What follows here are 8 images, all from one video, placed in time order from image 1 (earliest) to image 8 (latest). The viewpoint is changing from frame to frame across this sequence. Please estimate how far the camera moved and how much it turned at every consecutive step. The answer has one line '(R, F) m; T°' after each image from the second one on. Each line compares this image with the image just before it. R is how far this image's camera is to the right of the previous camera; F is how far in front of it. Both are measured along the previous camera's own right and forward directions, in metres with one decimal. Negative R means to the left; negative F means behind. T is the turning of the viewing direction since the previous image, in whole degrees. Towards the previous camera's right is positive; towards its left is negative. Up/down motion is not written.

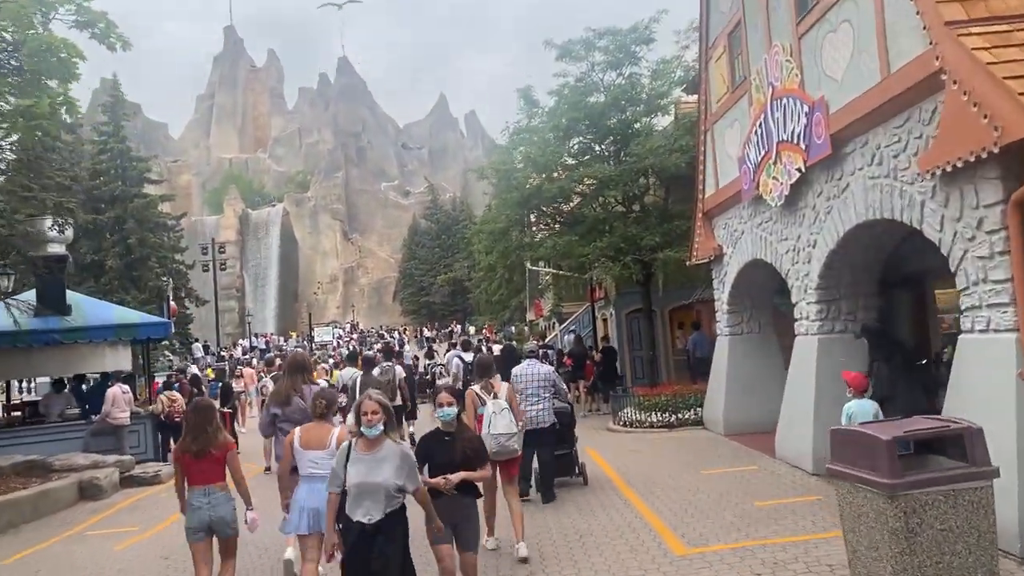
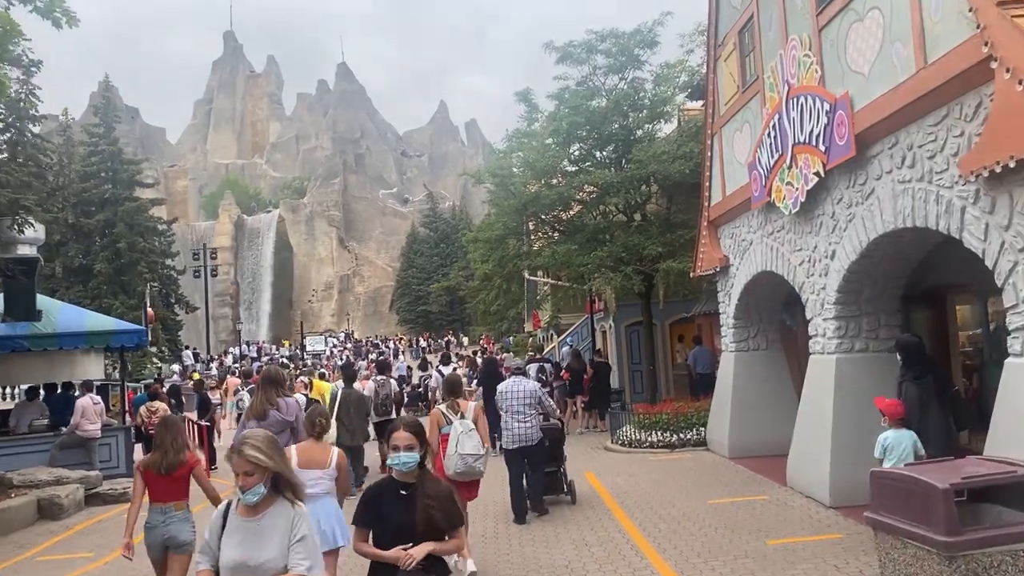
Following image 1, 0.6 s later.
(+0.1, +0.8) m; 0°
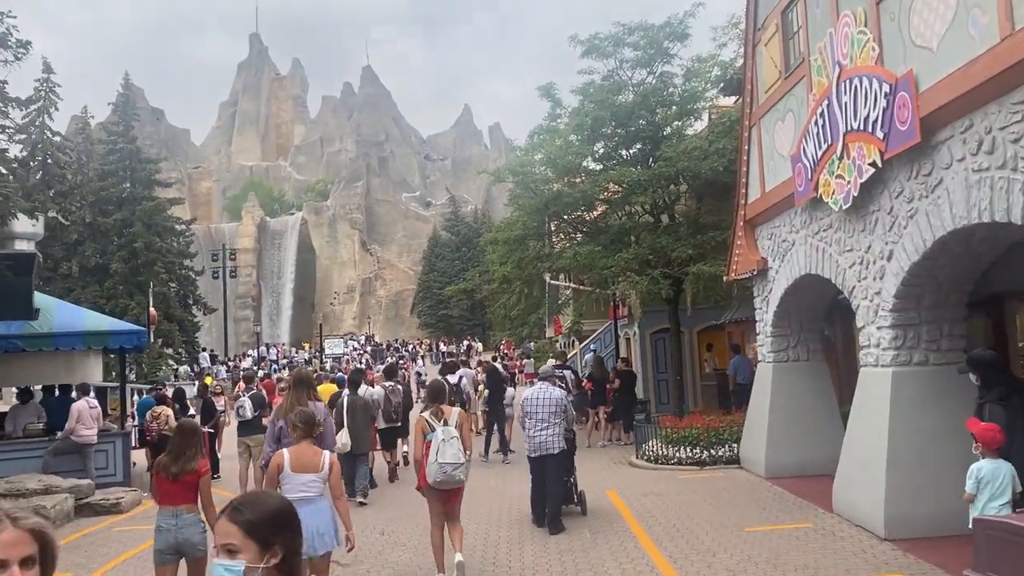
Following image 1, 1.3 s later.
(0.0, +0.9) m; -1°
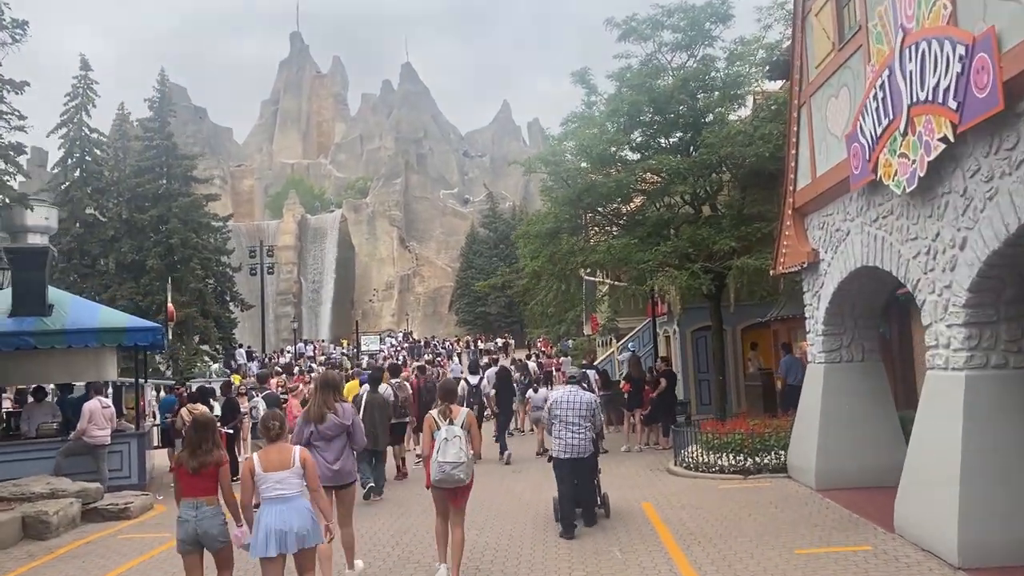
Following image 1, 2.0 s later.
(+0.2, +0.8) m; -3°
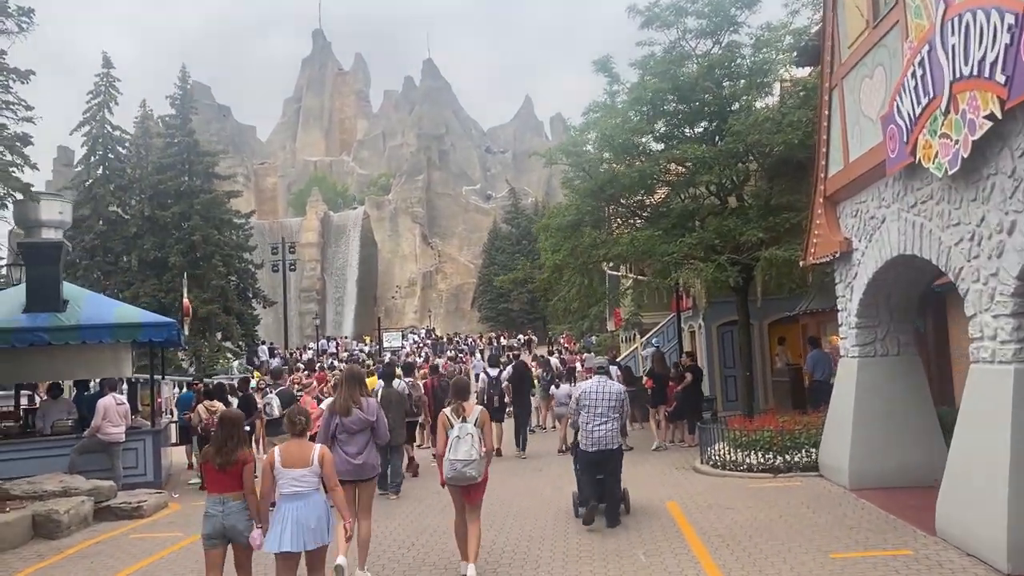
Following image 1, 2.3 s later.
(0.0, +0.4) m; -2°
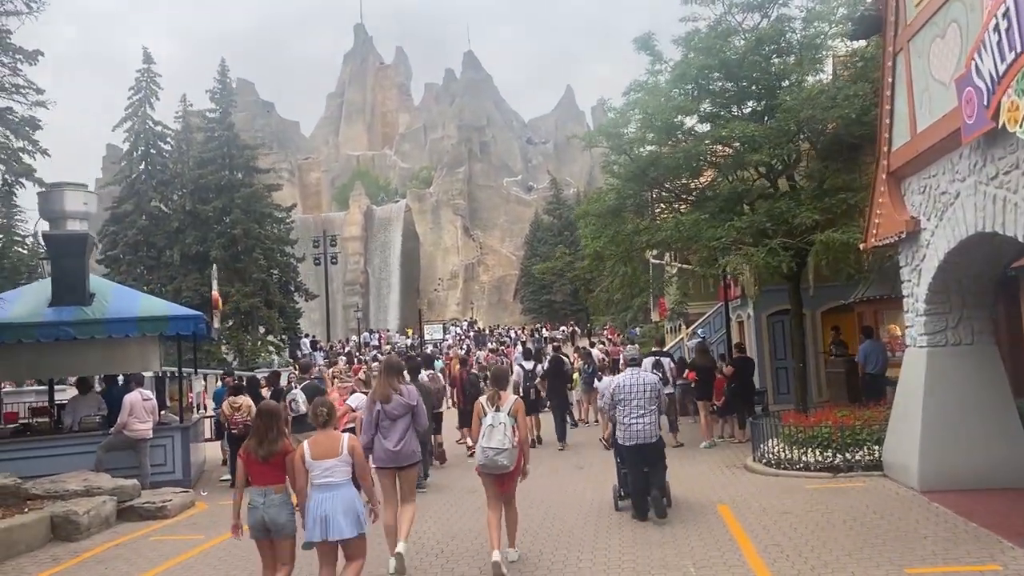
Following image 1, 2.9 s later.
(+0.1, +0.7) m; -3°
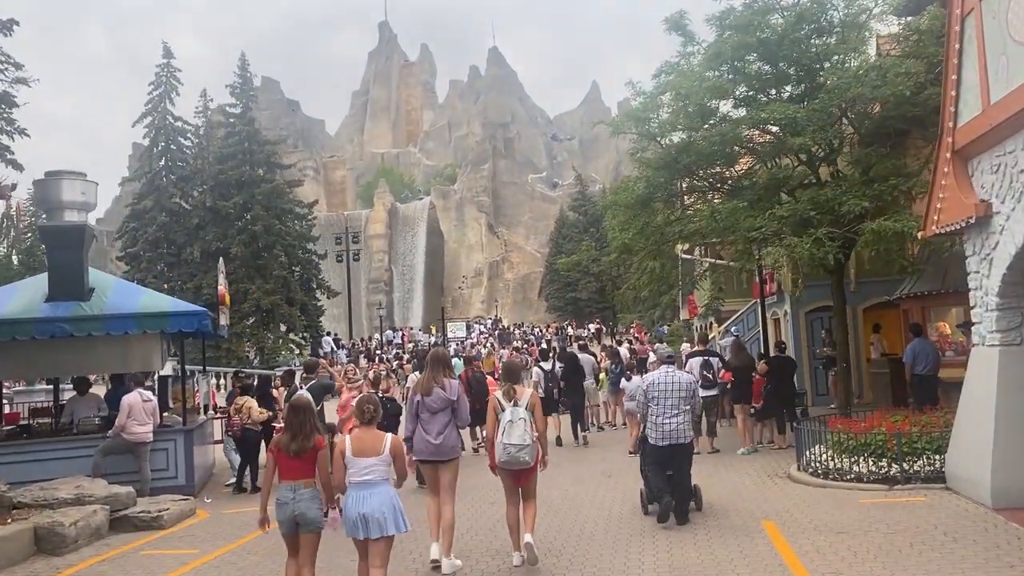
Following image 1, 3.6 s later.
(0.0, +0.9) m; -2°
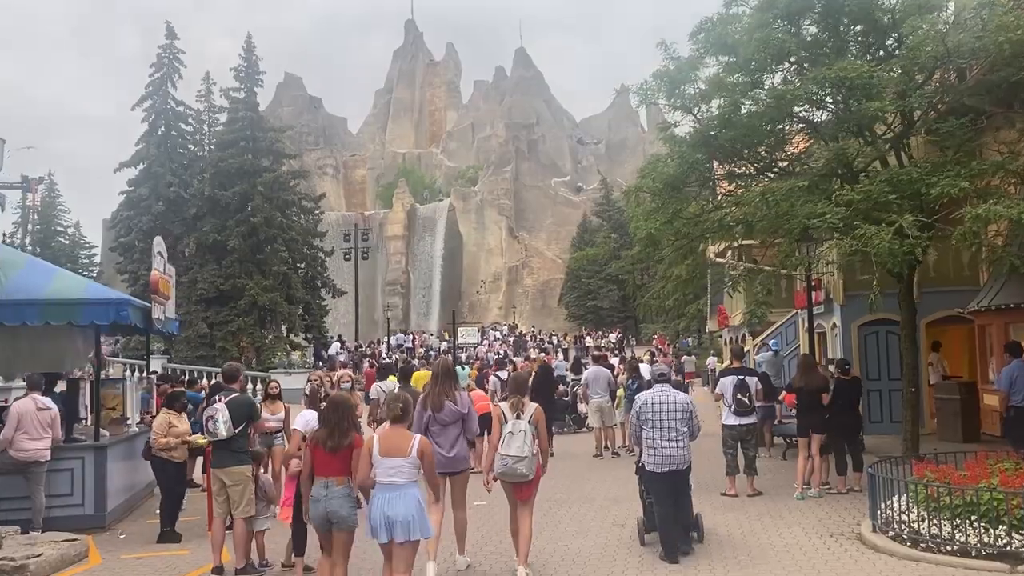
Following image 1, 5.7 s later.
(+0.3, +2.6) m; -1°
